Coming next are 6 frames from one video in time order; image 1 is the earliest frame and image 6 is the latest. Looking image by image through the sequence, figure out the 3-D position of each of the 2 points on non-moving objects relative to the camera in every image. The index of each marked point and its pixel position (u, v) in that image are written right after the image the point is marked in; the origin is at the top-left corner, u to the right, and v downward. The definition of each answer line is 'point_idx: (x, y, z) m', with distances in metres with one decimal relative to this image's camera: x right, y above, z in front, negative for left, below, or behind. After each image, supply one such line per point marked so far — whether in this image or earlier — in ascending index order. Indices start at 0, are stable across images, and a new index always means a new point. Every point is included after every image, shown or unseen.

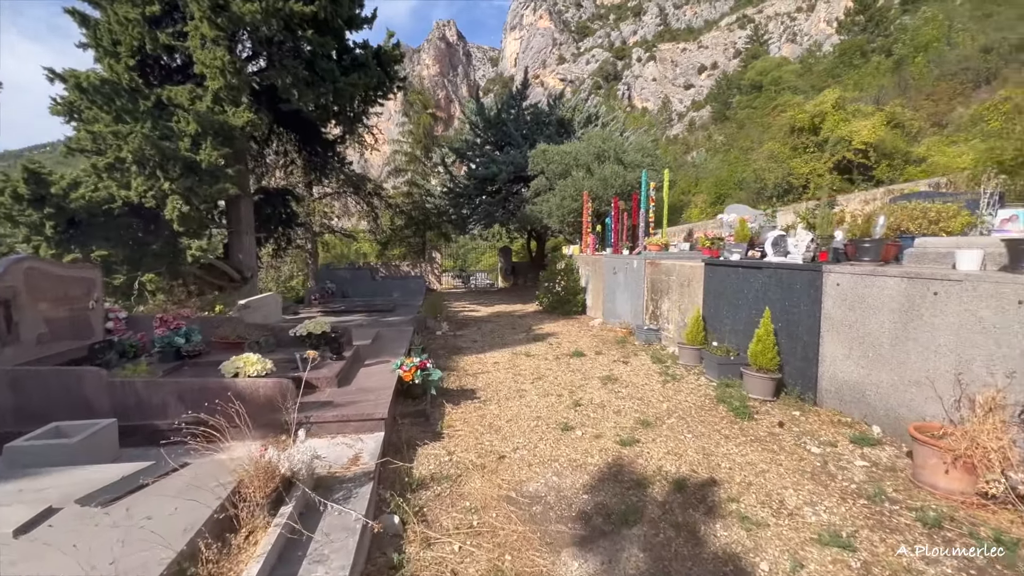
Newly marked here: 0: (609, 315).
0: (+2.0, -0.6, +9.1) m
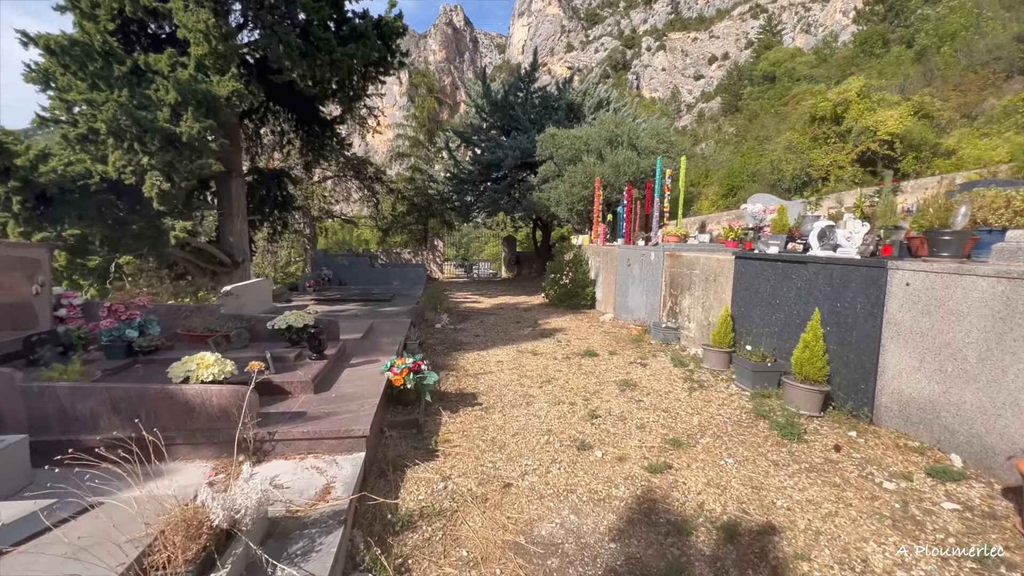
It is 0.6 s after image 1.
0: (+2.1, -0.4, +8.5) m
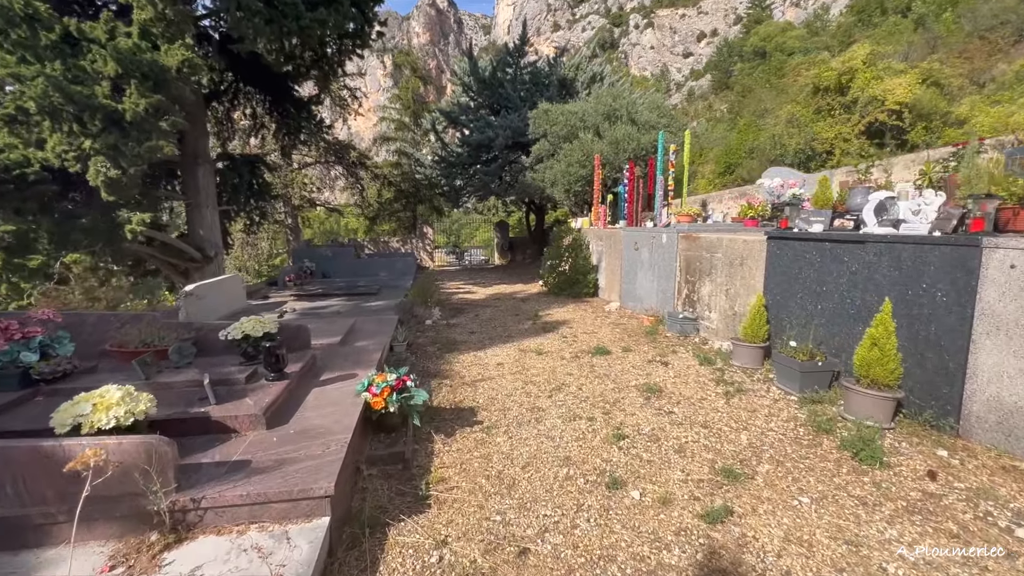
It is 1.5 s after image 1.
0: (+2.0, -0.2, +7.8) m
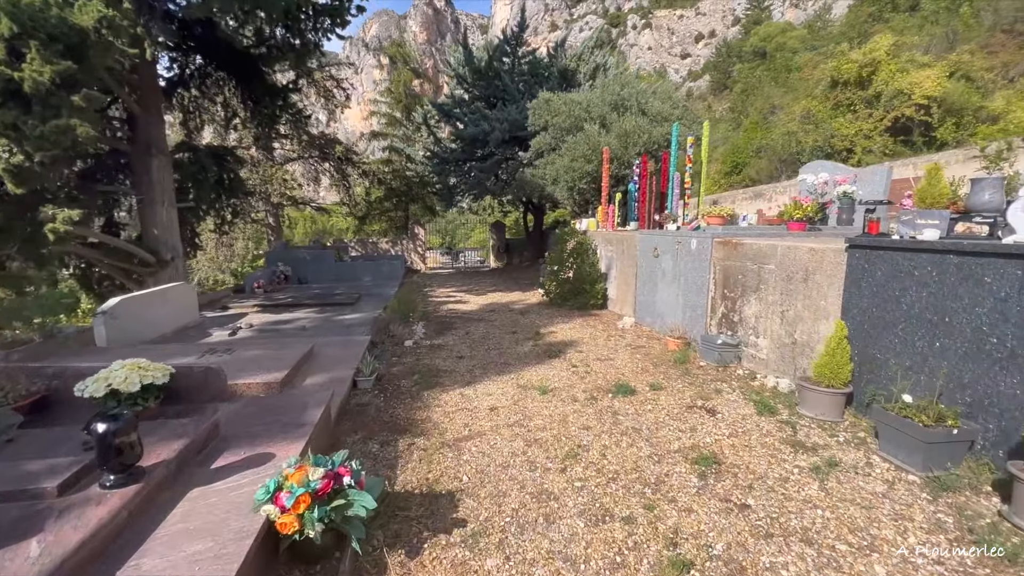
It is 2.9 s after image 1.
0: (+2.0, -0.4, +6.6) m
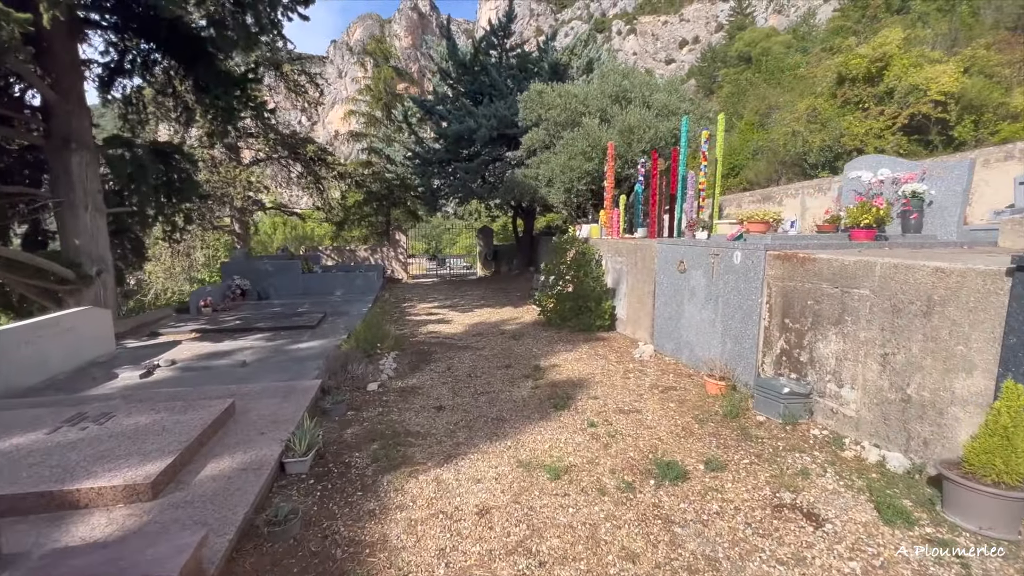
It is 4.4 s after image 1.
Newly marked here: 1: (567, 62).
0: (+1.9, -0.6, +5.4) m
1: (+1.8, +7.4, +14.8) m
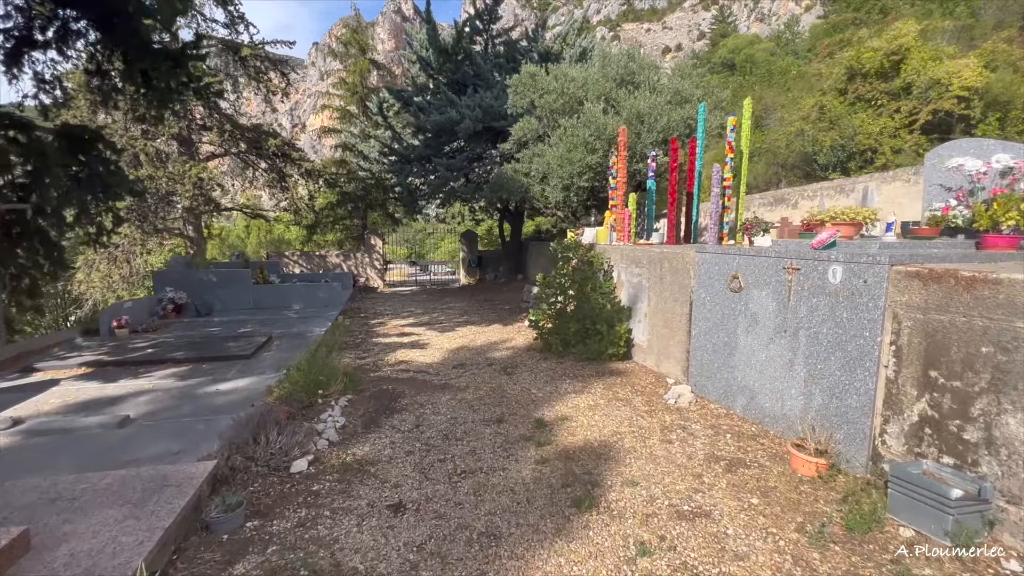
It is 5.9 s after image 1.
0: (+1.8, -0.9, +4.0) m
1: (+1.4, +7.1, +13.4) m
